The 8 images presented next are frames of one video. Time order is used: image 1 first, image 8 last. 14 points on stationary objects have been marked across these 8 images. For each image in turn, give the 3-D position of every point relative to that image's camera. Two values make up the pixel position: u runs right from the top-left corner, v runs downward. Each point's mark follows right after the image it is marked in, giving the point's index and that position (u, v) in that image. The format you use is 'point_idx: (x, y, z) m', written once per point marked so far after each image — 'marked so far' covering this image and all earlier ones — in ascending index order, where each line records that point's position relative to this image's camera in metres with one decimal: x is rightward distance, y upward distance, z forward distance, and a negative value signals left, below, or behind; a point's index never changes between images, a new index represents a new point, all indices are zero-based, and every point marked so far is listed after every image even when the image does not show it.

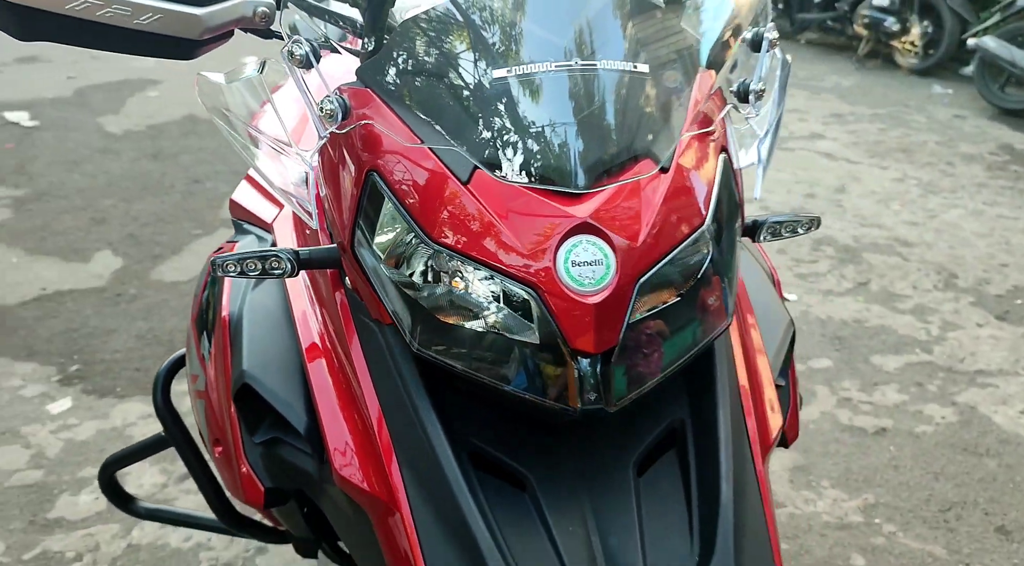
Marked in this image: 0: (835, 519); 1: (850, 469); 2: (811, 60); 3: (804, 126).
0: (+1.0, -0.7, +3.3) m
1: (+1.1, -0.6, +3.5) m
2: (+2.4, +1.8, +8.8) m
3: (+1.9, +1.0, +7.2) m
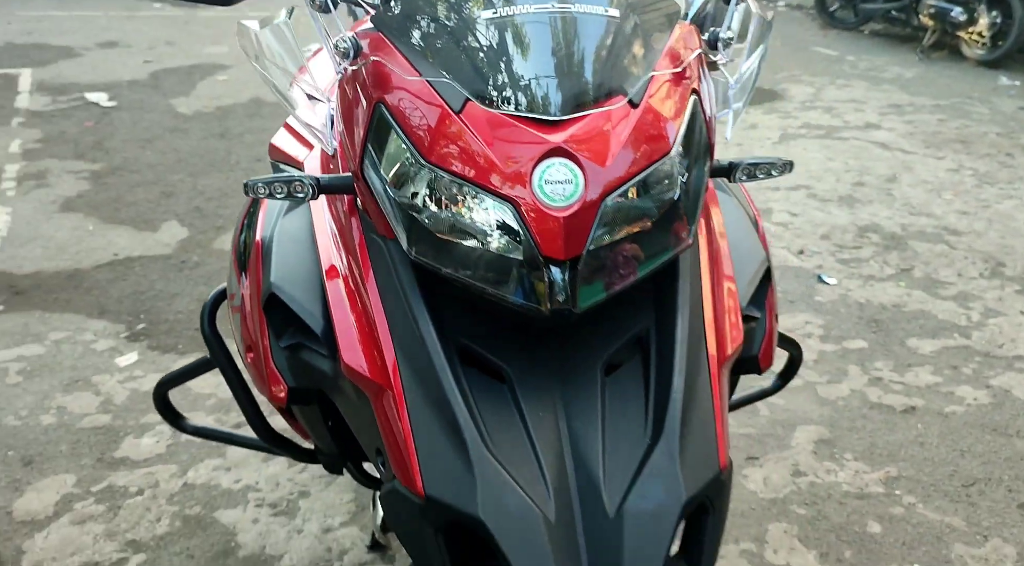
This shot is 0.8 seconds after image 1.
0: (+1.1, -0.6, +3.4) m
1: (+1.2, -0.5, +3.7) m
2: (+2.9, +1.9, +8.8) m
3: (+2.3, +1.1, +7.3) m
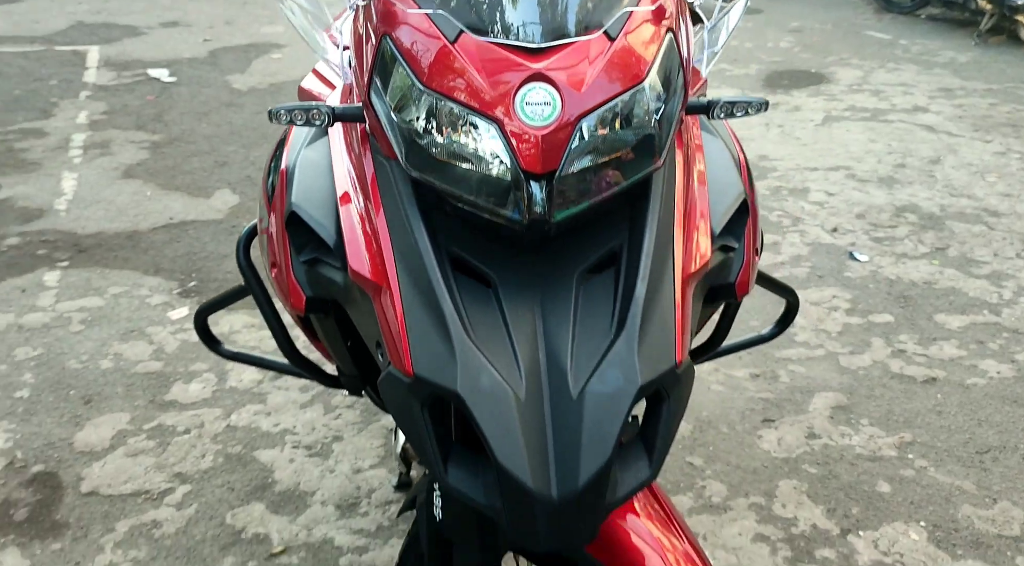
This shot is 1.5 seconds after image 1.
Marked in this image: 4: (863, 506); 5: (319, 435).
0: (+1.1, -0.5, +3.5) m
1: (+1.3, -0.4, +3.8) m
2: (+3.4, +2.0, +8.8) m
3: (+2.6, +1.2, +7.3) m
4: (+1.0, -0.7, +3.2) m
5: (-0.5, -0.4, +3.0) m
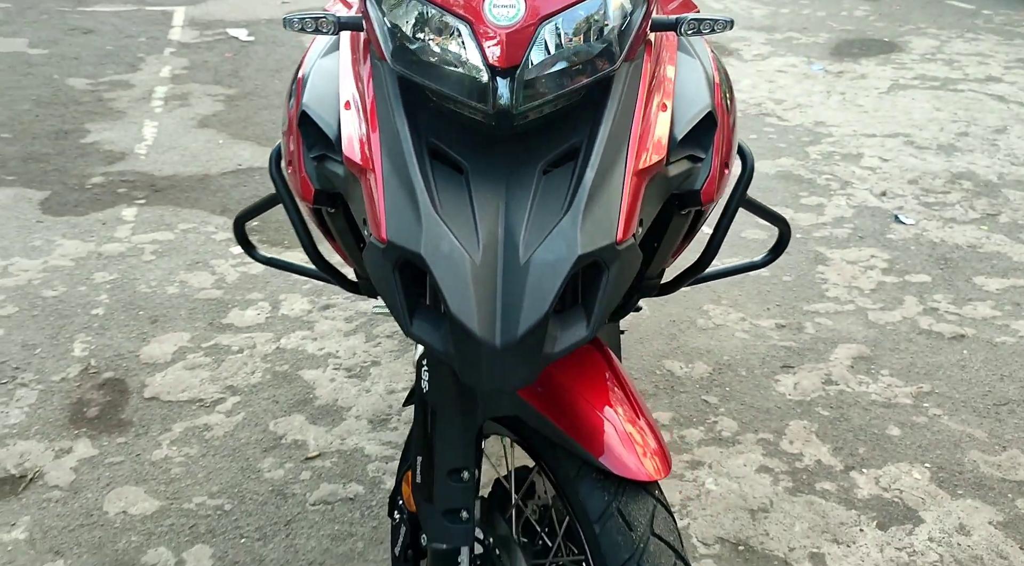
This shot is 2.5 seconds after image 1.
0: (+1.2, -0.4, +3.7) m
1: (+1.4, -0.3, +3.9) m
2: (+4.0, +2.2, +8.7) m
3: (+3.1, +1.4, +7.3) m
4: (+1.1, -0.5, +3.4) m
5: (-0.5, -0.2, +3.3) m
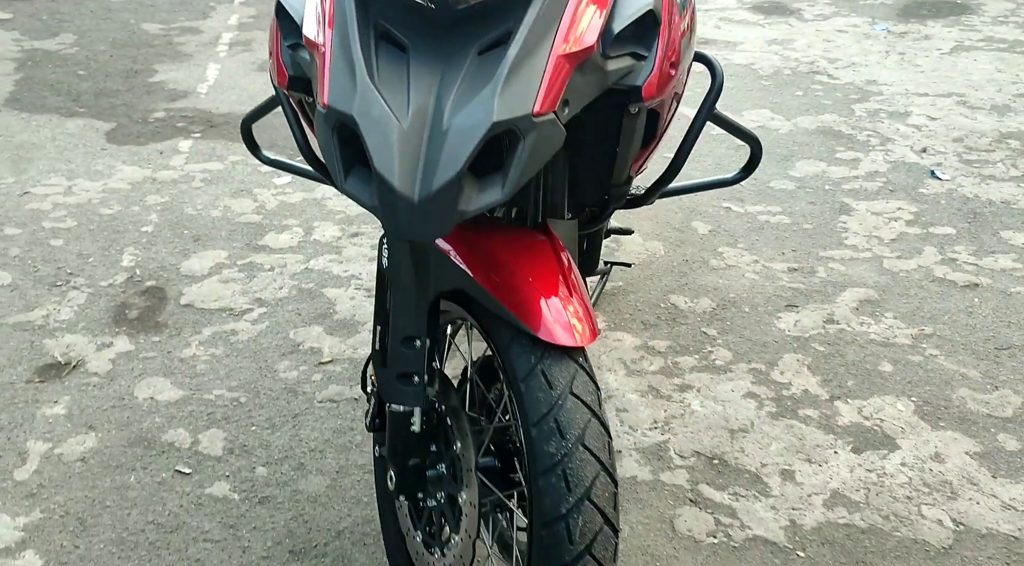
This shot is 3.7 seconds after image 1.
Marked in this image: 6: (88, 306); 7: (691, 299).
0: (+1.3, -0.2, +3.8) m
1: (+1.5, -0.1, +4.0) m
2: (+4.6, +2.4, +8.5) m
3: (+3.5, +1.6, +7.2) m
4: (+1.1, -0.3, +3.6) m
5: (-0.4, 0.0, +3.6) m
6: (-1.3, -0.1, +3.3) m
7: (+0.6, -0.1, +3.7) m
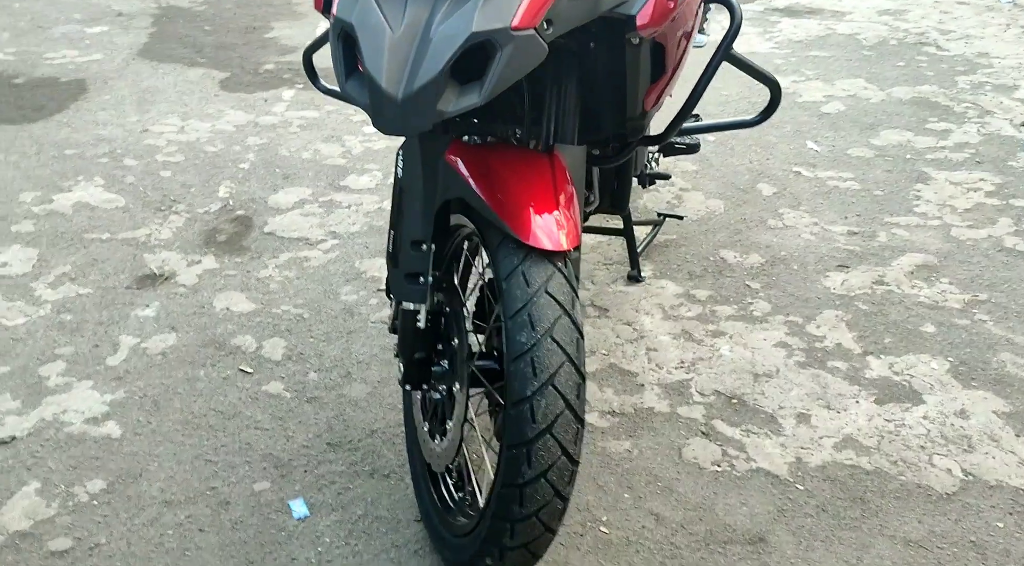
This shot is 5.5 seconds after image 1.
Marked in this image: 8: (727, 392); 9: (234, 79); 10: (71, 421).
0: (+1.5, -0.1, +3.9) m
1: (+1.7, 0.0, +4.1) m
2: (+5.5, +2.5, +8.0) m
3: (+4.3, +1.7, +6.8) m
4: (+1.3, -0.2, +3.7) m
5: (-0.2, +0.2, +3.9) m
6: (-1.1, +0.2, +3.7) m
7: (+0.8, +0.1, +3.9) m
8: (+0.7, -0.3, +3.4) m
9: (-1.1, +0.8, +4.6) m
10: (-1.2, -0.4, +3.0) m
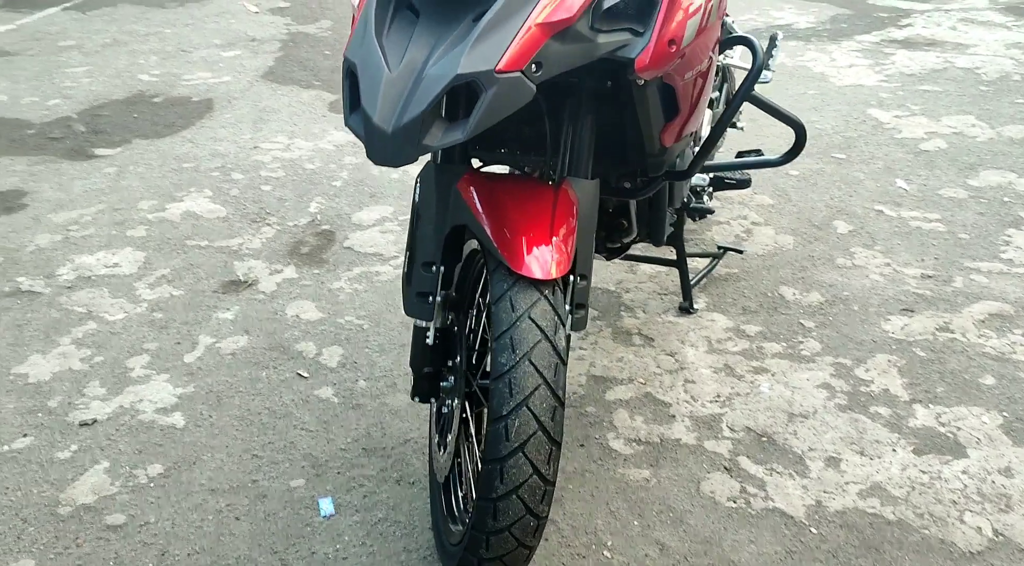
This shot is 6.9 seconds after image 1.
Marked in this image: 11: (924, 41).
0: (+1.7, -0.2, +3.8) m
1: (+2.0, -0.2, +3.9) m
2: (+6.5, +2.0, +7.1) m
3: (+5.0, +1.3, +6.2) m
4: (+1.5, -0.3, +3.6) m
5: (0.0, +0.1, +4.1) m
6: (-0.9, +0.2, +4.1) m
7: (+1.0, 0.0, +3.9) m
8: (+0.8, -0.5, +3.4) m
9: (-0.7, +0.8, +4.9) m
10: (-1.1, -0.4, +3.4) m
11: (+2.2, +1.3, +5.9) m
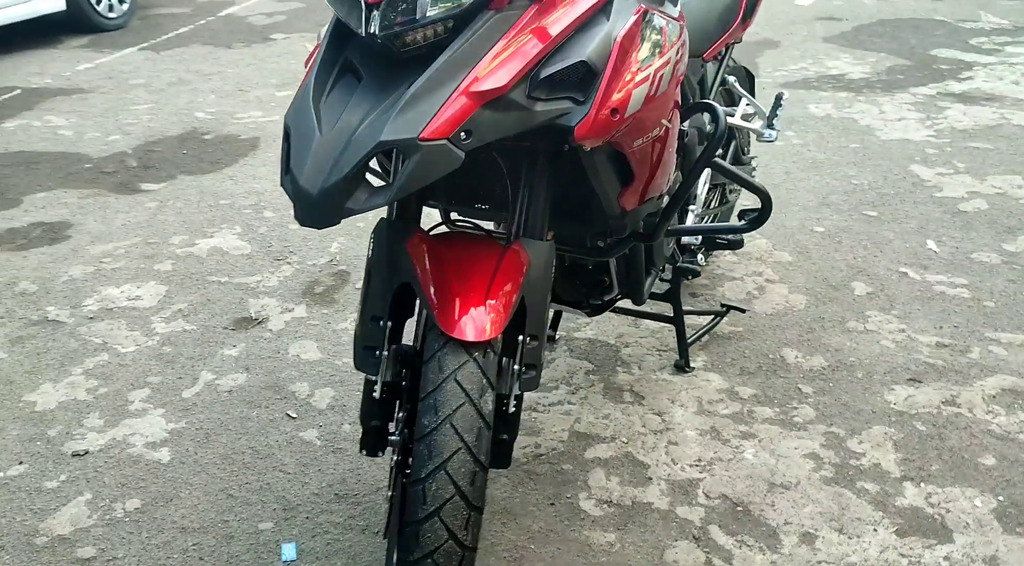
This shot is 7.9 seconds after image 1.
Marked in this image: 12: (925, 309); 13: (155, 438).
0: (+1.7, -0.5, +3.6) m
1: (+1.9, -0.4, +3.7) m
2: (+6.9, +1.5, +6.4) m
3: (+5.3, +0.9, +5.6) m
4: (+1.4, -0.6, +3.5) m
5: (0.0, 0.0, +4.1) m
6: (-0.9, 0.0, +4.2) m
7: (+1.0, -0.2, +3.8) m
8: (+0.7, -0.7, +3.3) m
9: (-0.6, +0.6, +5.0) m
10: (-1.2, -0.5, +3.5) m
11: (+2.5, +1.0, +5.6) m
12: (+1.5, -0.1, +4.0) m
13: (-1.1, -0.5, +3.5) m
